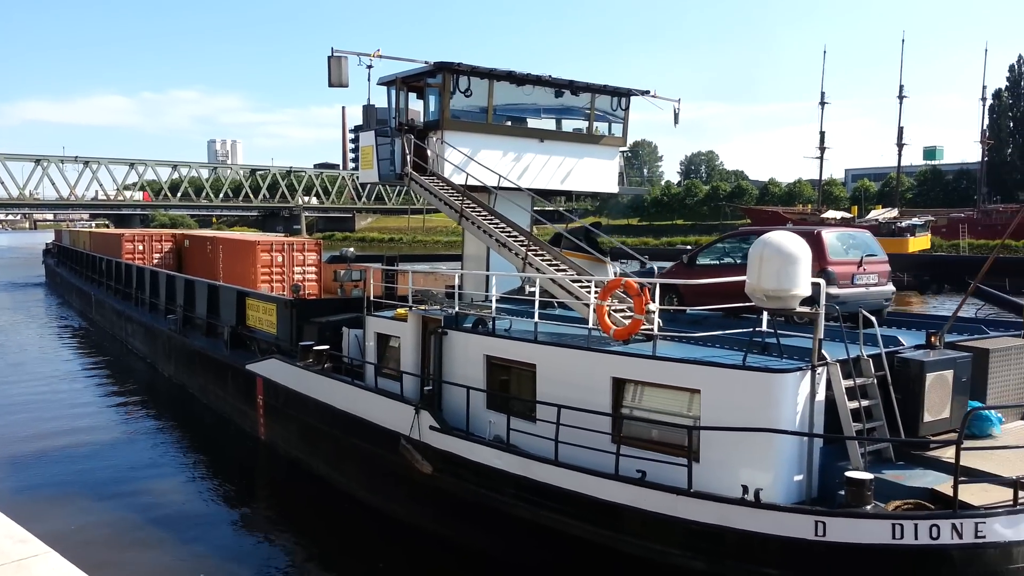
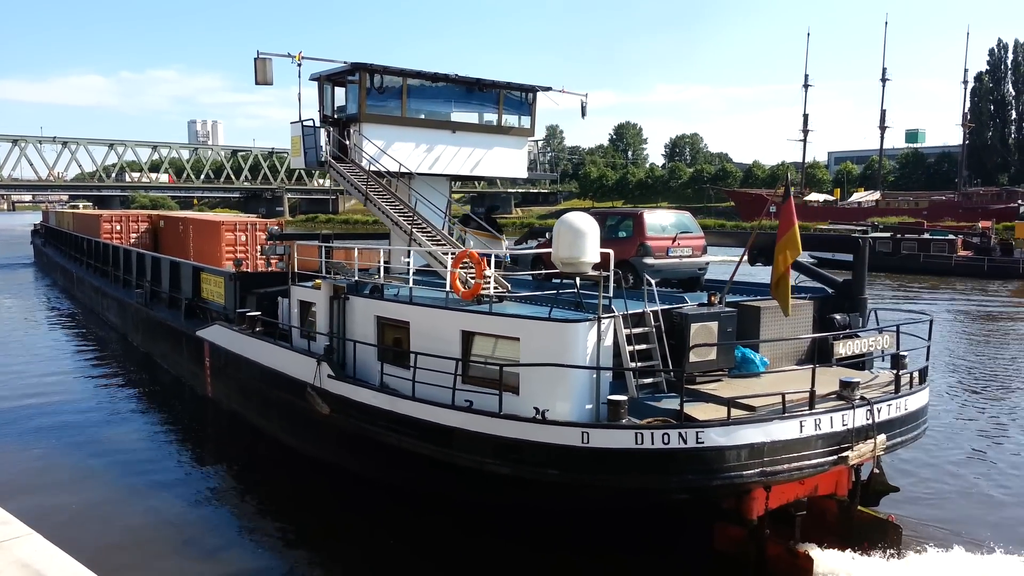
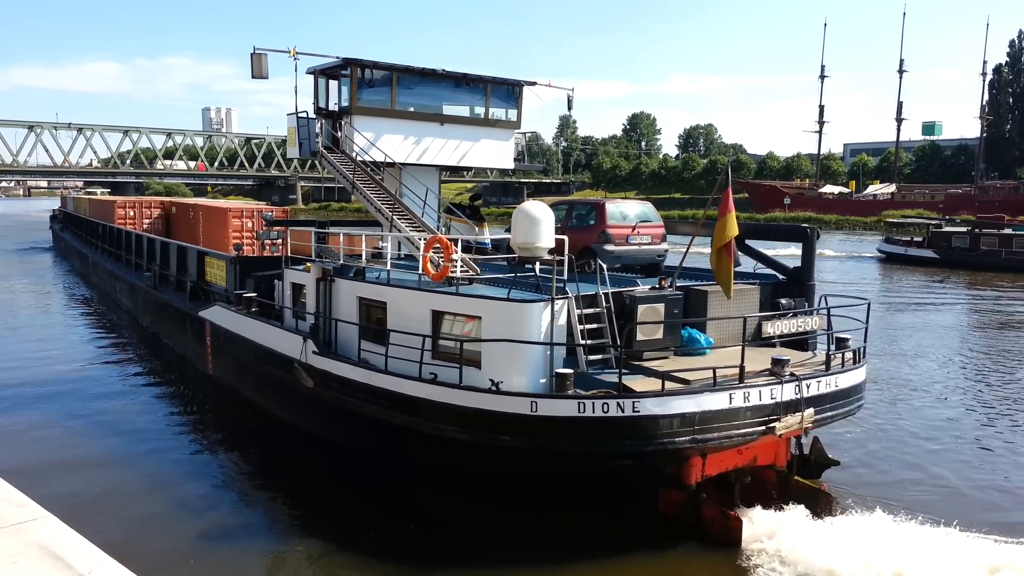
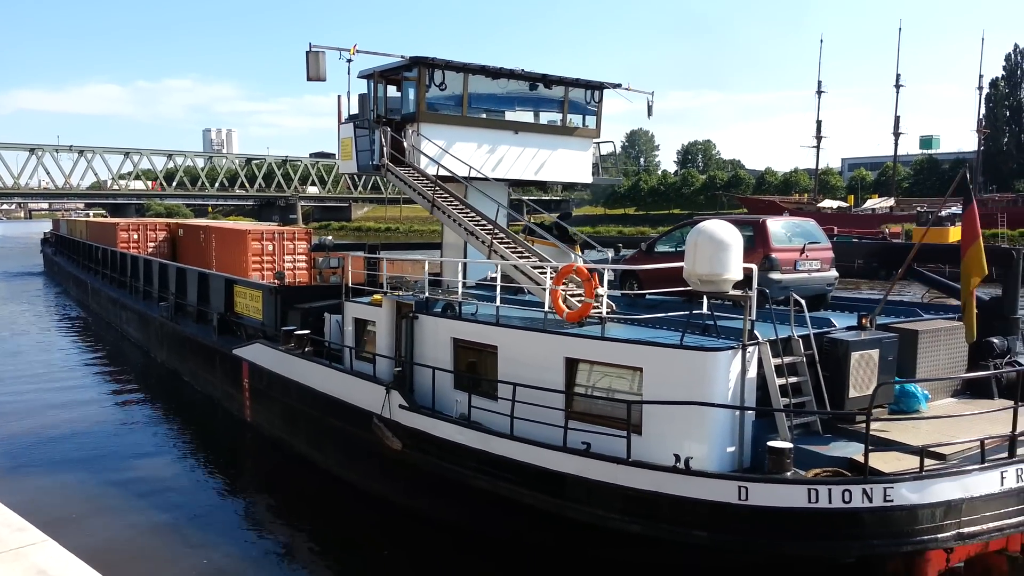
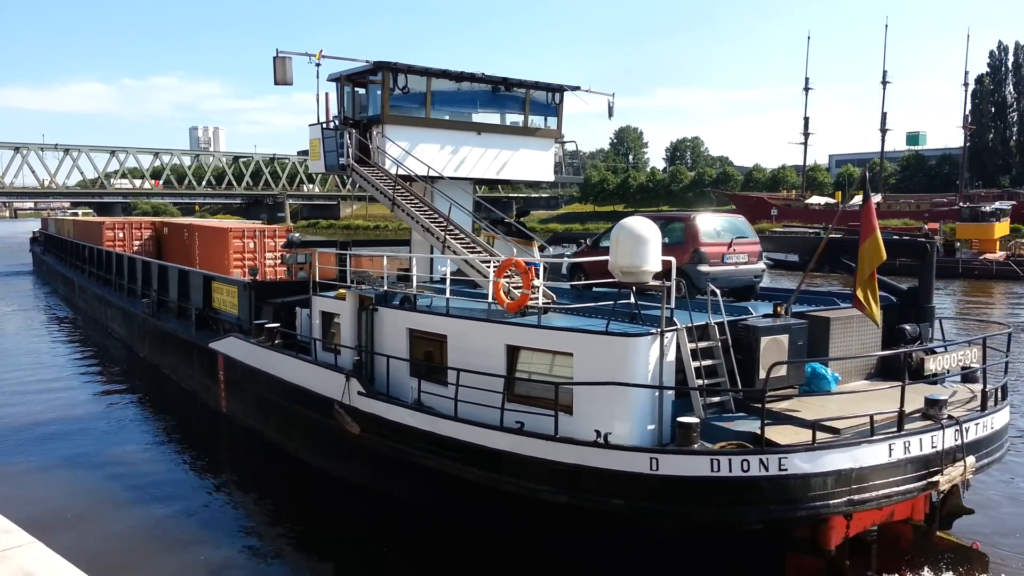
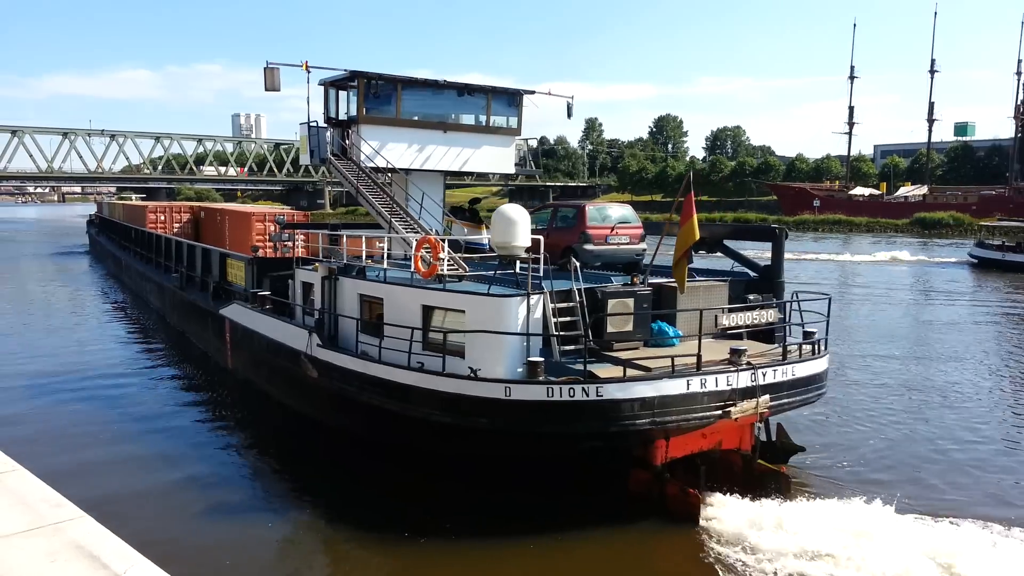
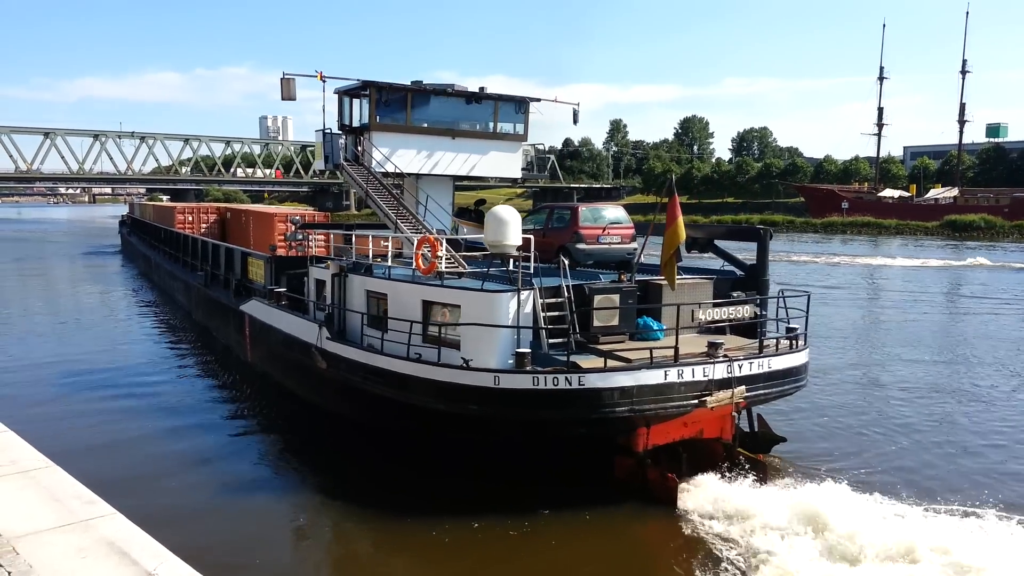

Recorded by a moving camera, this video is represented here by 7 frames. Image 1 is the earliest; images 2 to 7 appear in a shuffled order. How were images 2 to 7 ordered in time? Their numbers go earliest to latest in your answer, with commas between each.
4, 5, 2, 3, 6, 7
